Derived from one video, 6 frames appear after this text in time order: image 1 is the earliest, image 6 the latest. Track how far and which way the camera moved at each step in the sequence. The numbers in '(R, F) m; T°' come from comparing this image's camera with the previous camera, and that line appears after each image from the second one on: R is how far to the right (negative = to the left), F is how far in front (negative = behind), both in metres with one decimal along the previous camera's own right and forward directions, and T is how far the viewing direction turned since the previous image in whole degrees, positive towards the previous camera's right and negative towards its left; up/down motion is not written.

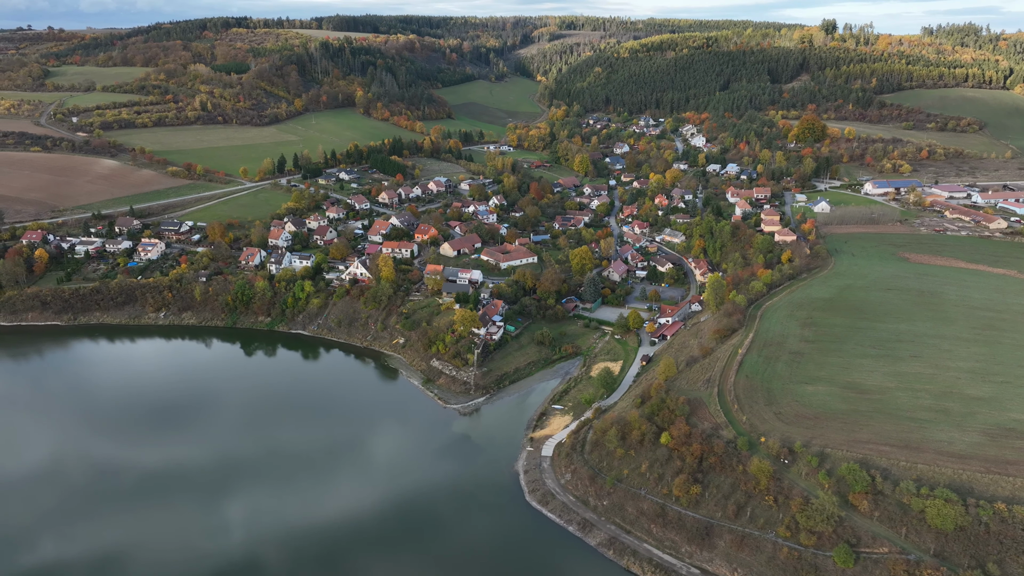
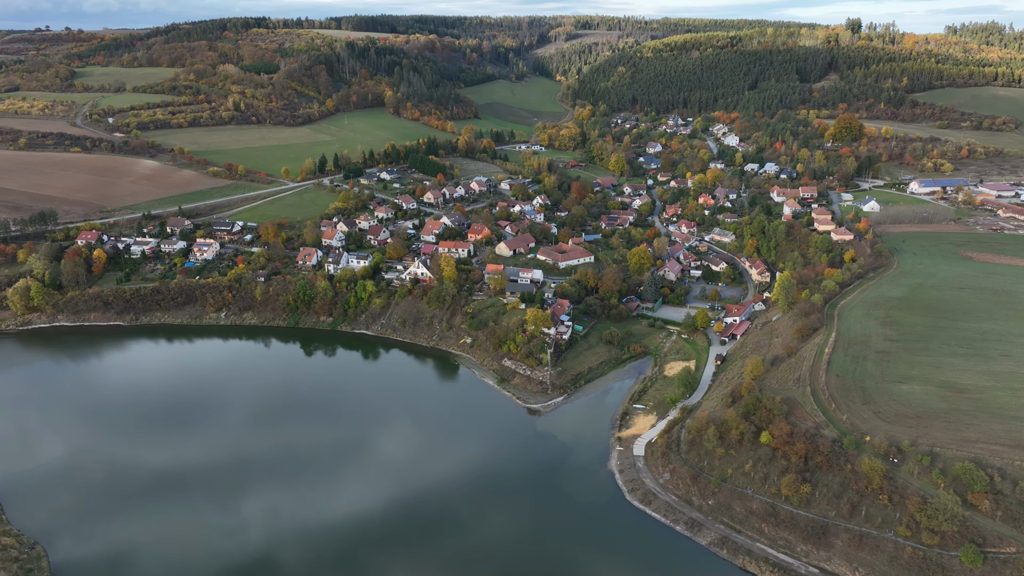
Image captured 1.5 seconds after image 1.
(-3.4, 0.0) m; 0°
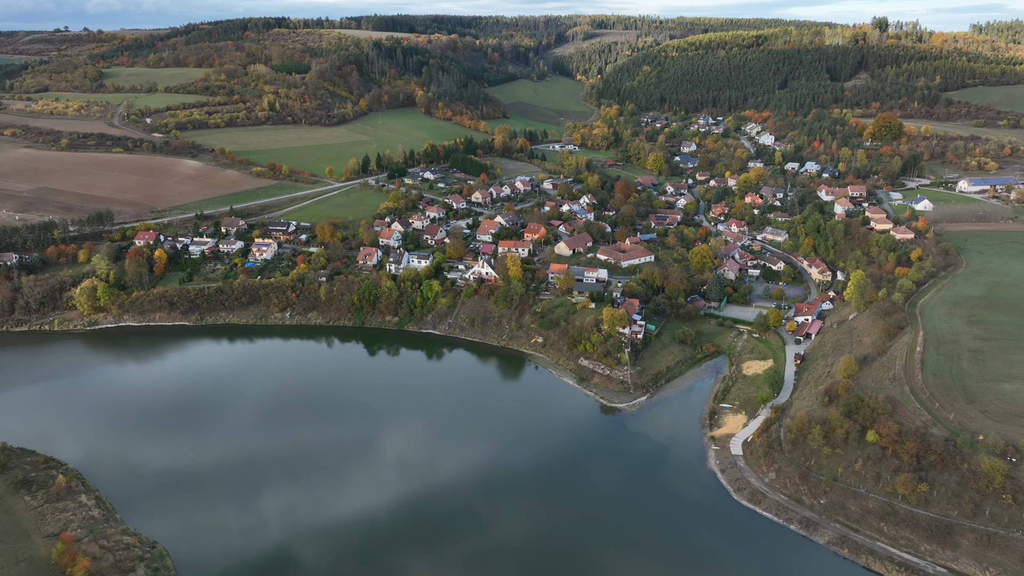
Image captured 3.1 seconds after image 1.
(-3.7, 0.0) m; 0°
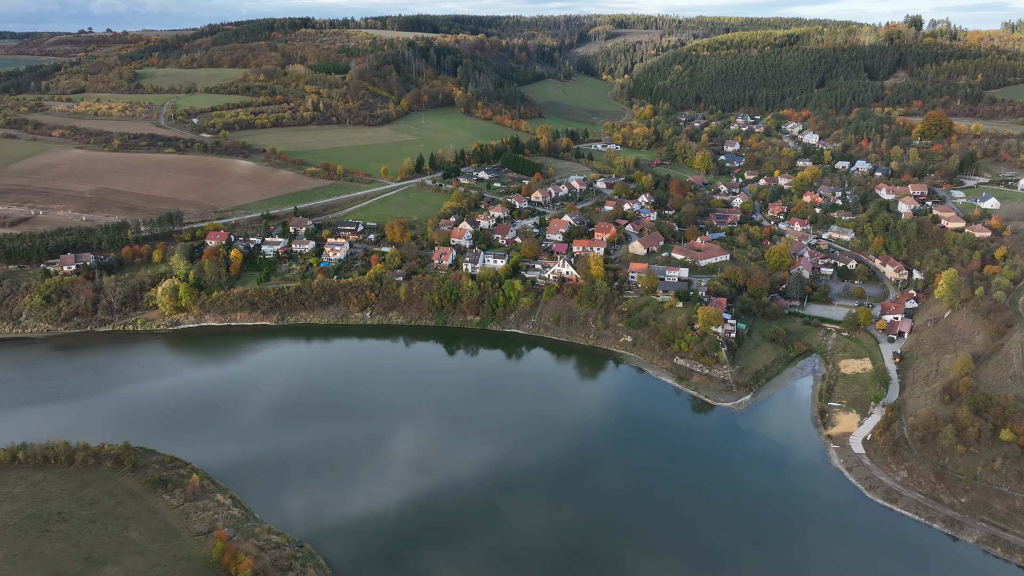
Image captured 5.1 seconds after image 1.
(-4.5, 0.0) m; 0°
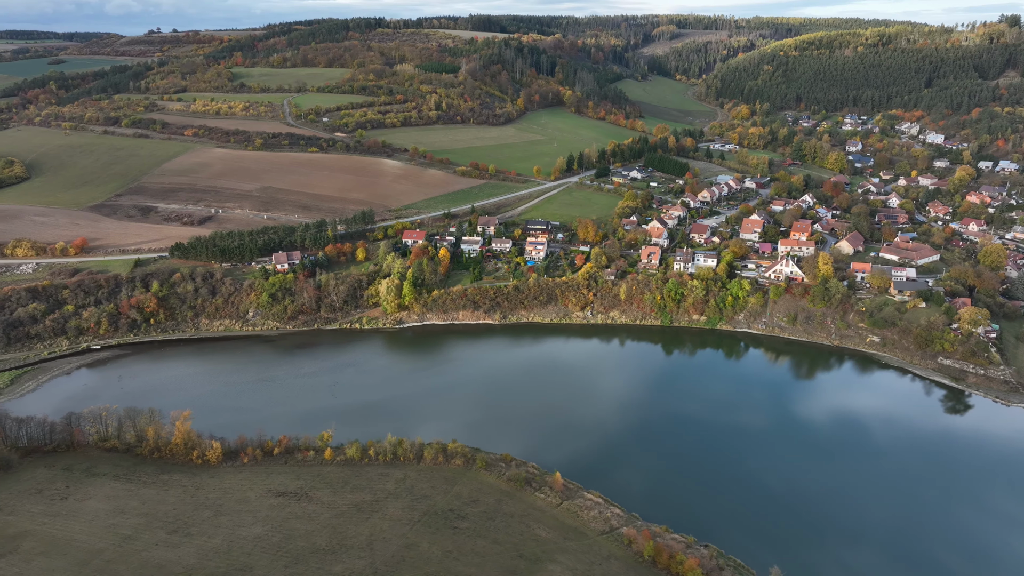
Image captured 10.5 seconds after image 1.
(-12.5, 0.0) m; -1°
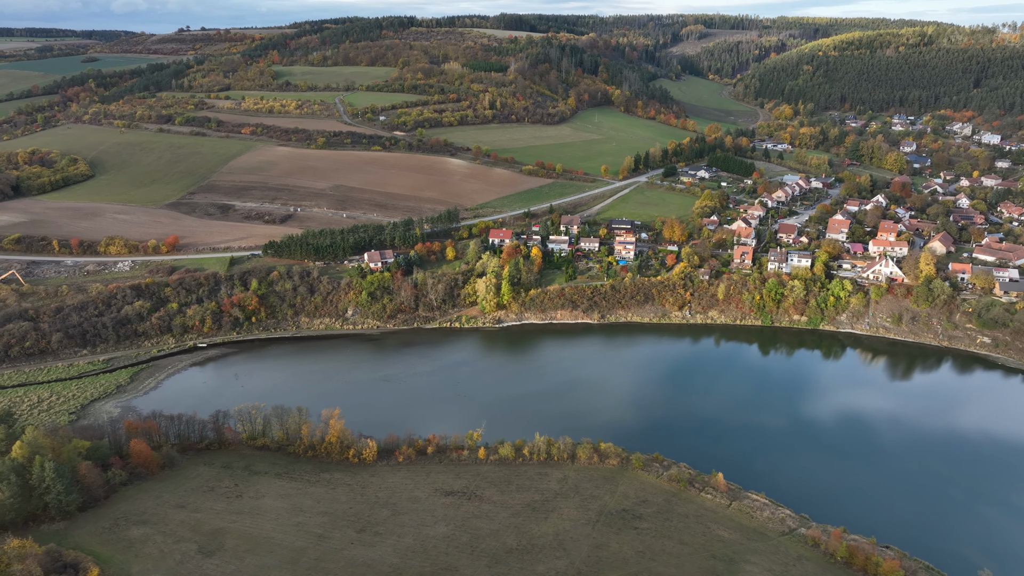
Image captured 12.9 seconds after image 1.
(-5.6, +0.1) m; 0°
